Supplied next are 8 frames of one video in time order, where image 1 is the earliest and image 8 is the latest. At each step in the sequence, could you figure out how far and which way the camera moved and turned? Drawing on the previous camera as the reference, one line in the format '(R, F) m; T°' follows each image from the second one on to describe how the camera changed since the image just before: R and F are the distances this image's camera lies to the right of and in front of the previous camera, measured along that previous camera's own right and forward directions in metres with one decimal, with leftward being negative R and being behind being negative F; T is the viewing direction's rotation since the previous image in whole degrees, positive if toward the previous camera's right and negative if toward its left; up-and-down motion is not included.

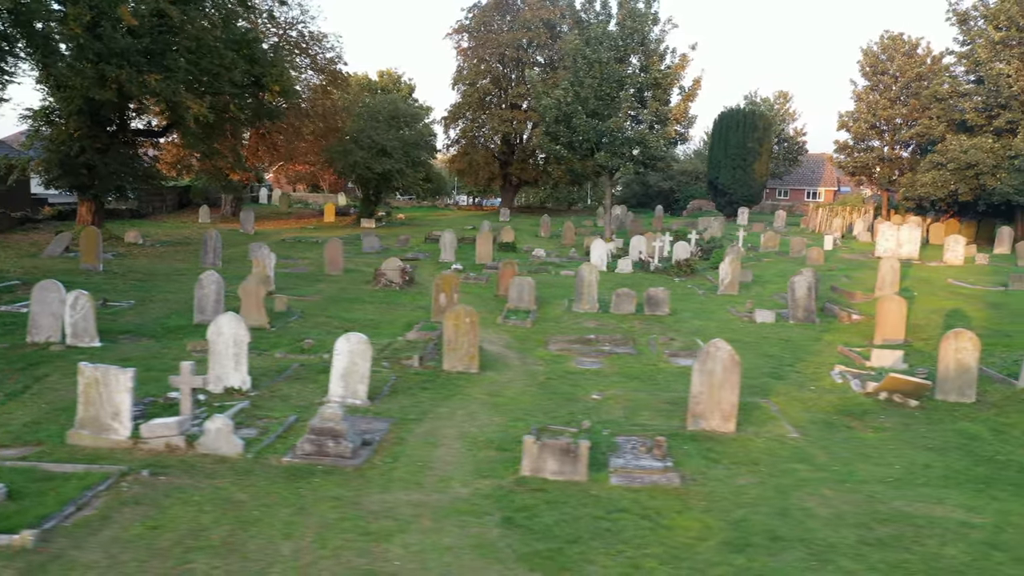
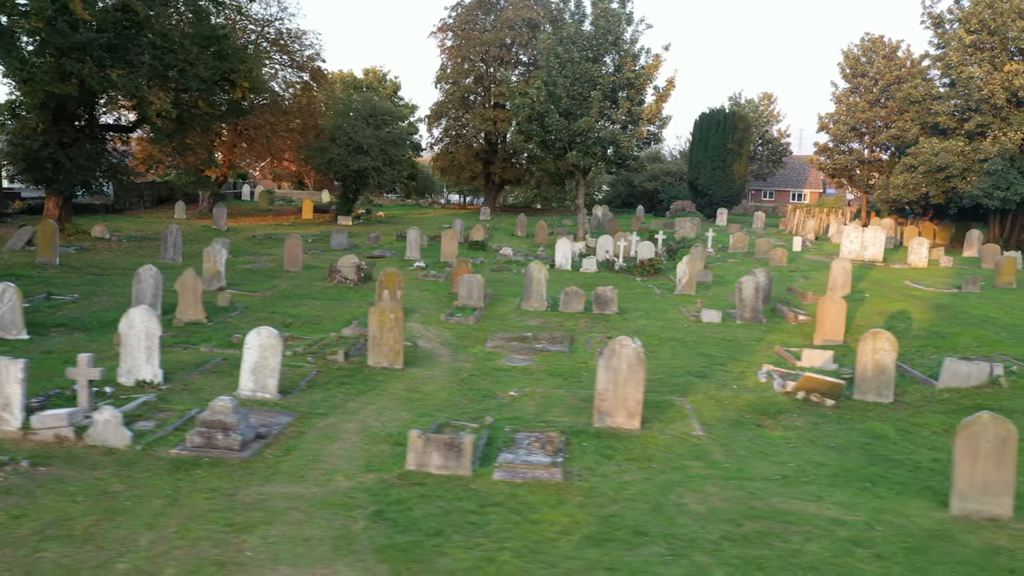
(+1.1, 0.0) m; 0°
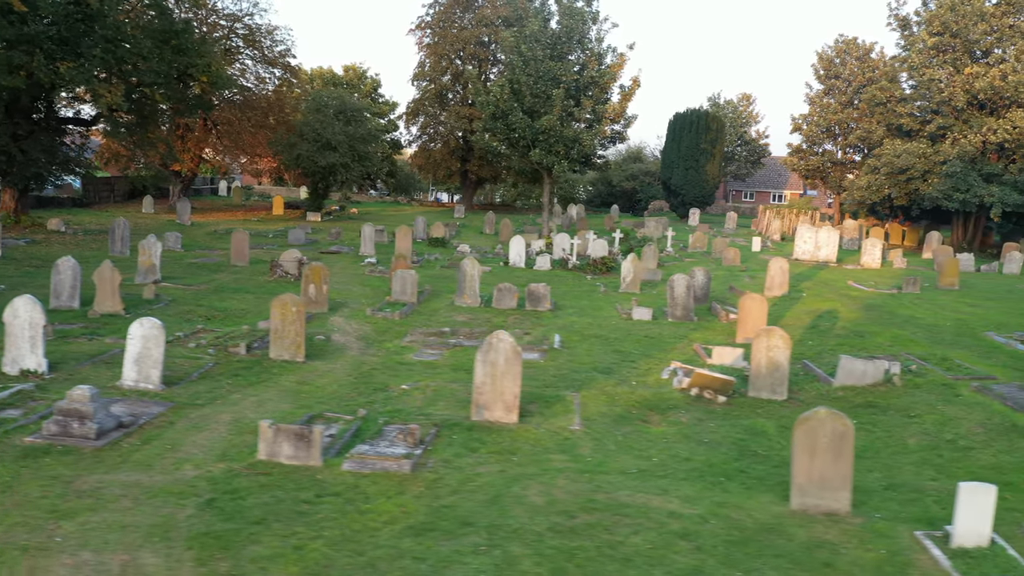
(+1.5, 0.0) m; 0°
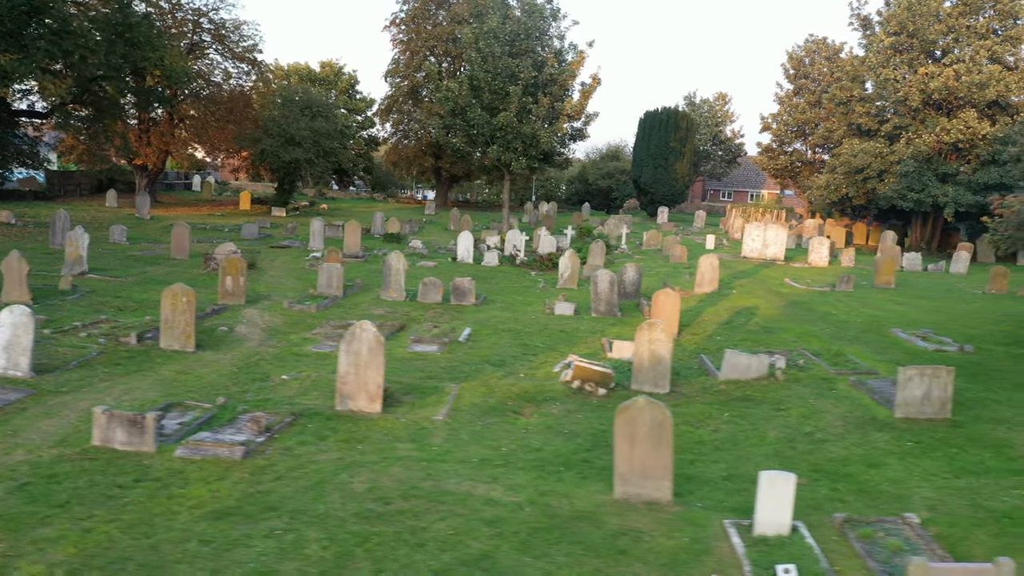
(+1.7, 0.0) m; 0°
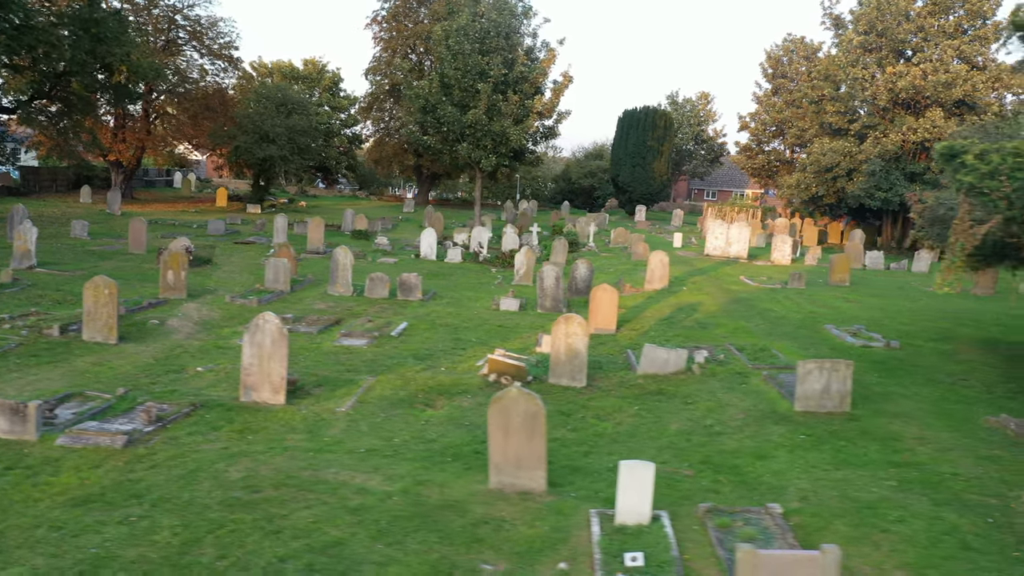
(+1.2, 0.0) m; 0°
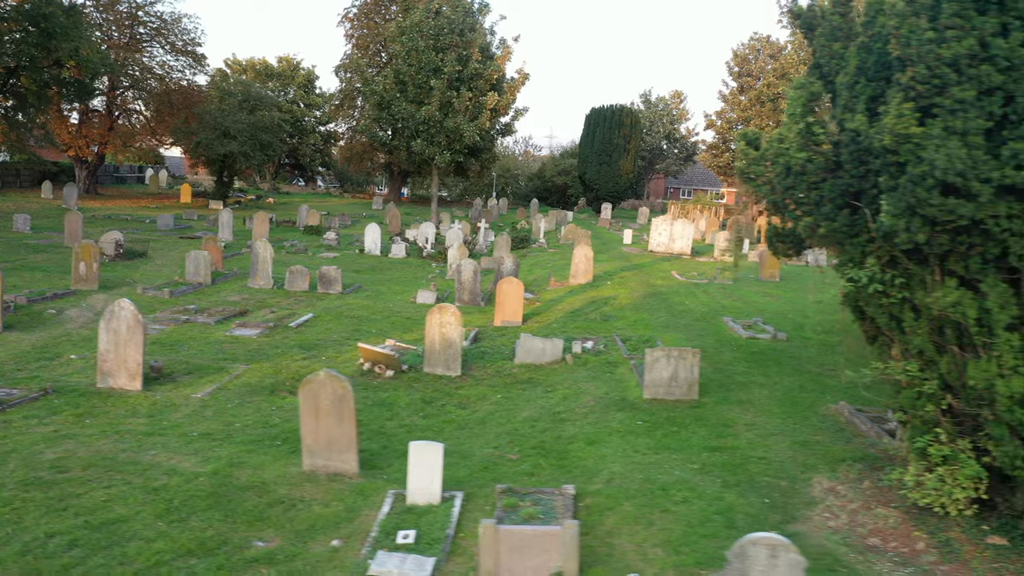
(+1.8, -0.1) m; 0°
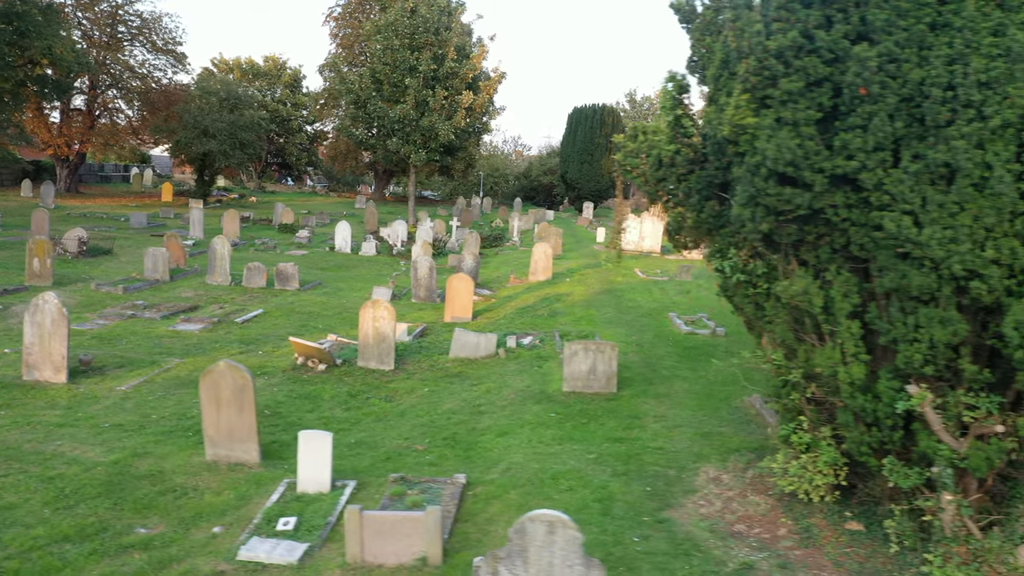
(+1.0, -0.1) m; 0°
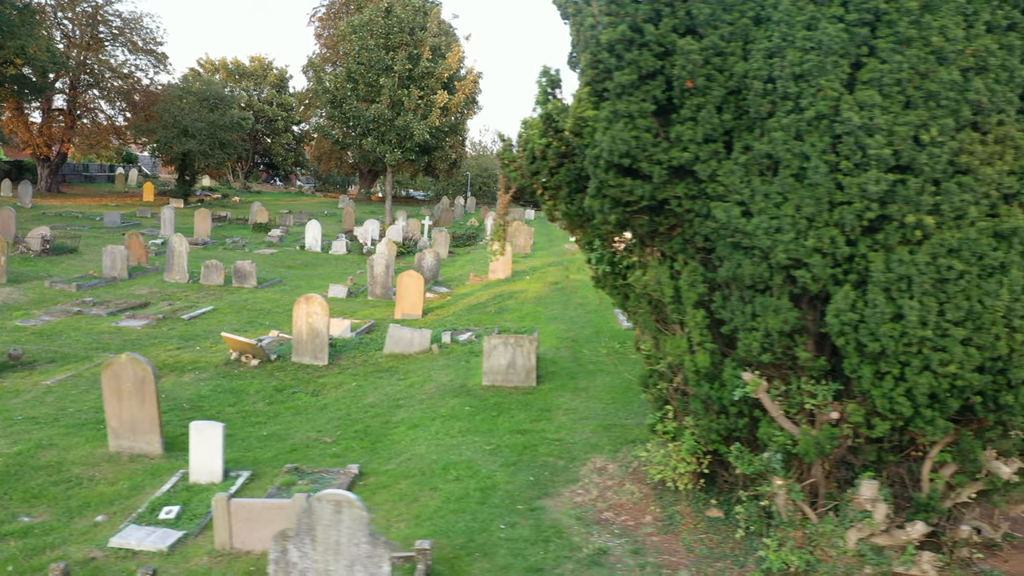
(+1.0, -0.1) m; 0°
